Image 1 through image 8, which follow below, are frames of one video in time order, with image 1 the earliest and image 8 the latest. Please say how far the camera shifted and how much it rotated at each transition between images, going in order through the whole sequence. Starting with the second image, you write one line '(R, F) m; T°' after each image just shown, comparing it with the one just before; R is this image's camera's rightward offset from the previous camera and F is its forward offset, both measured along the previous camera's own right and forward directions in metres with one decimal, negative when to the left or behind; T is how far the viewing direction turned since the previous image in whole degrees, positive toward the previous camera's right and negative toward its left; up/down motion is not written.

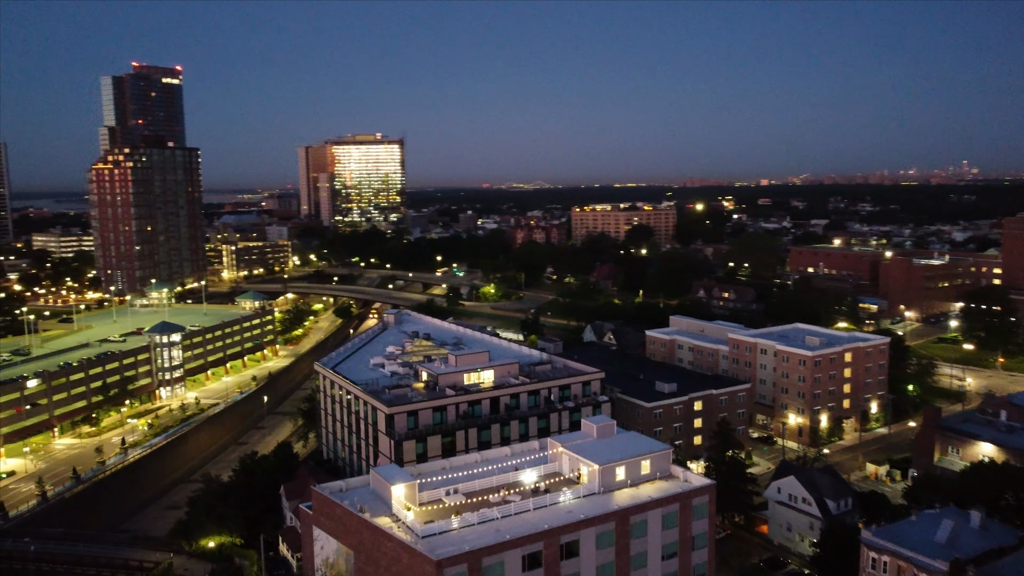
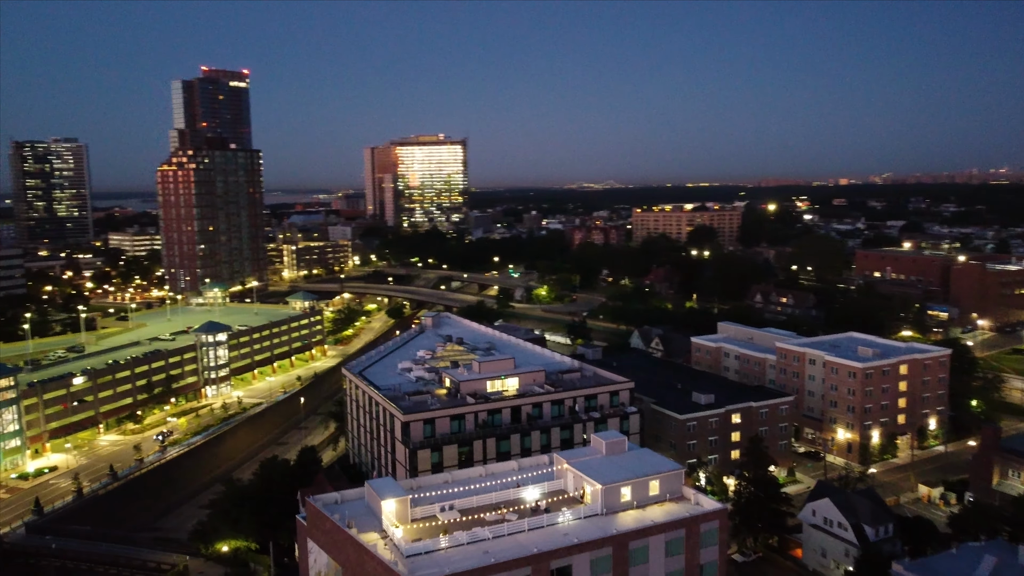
(+1.2, +0.7) m; -5°
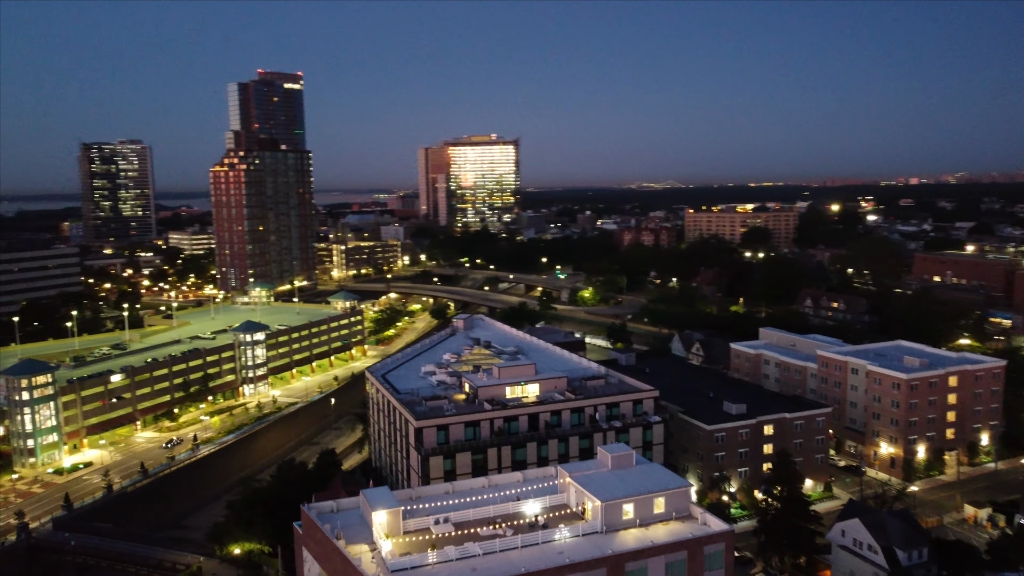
(+1.0, +0.6) m; -4°
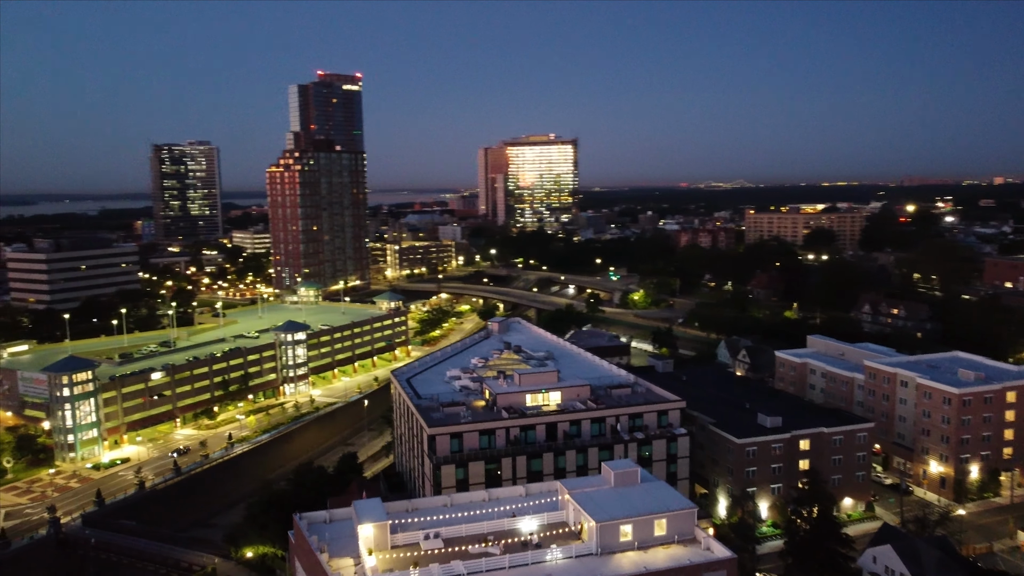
(+1.1, +0.6) m; -5°
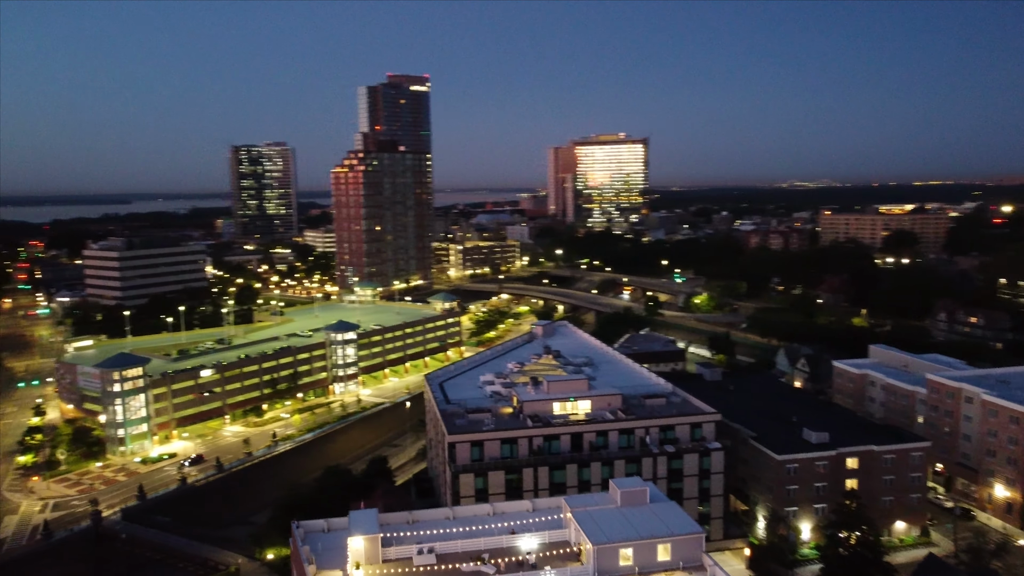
(+1.2, +0.6) m; -5°
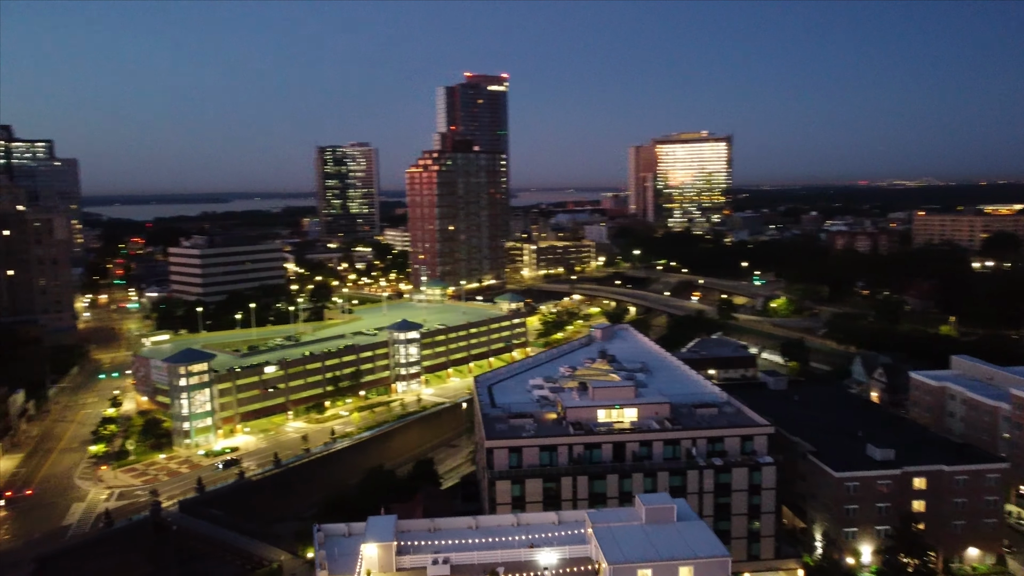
(+1.0, +0.5) m; -6°
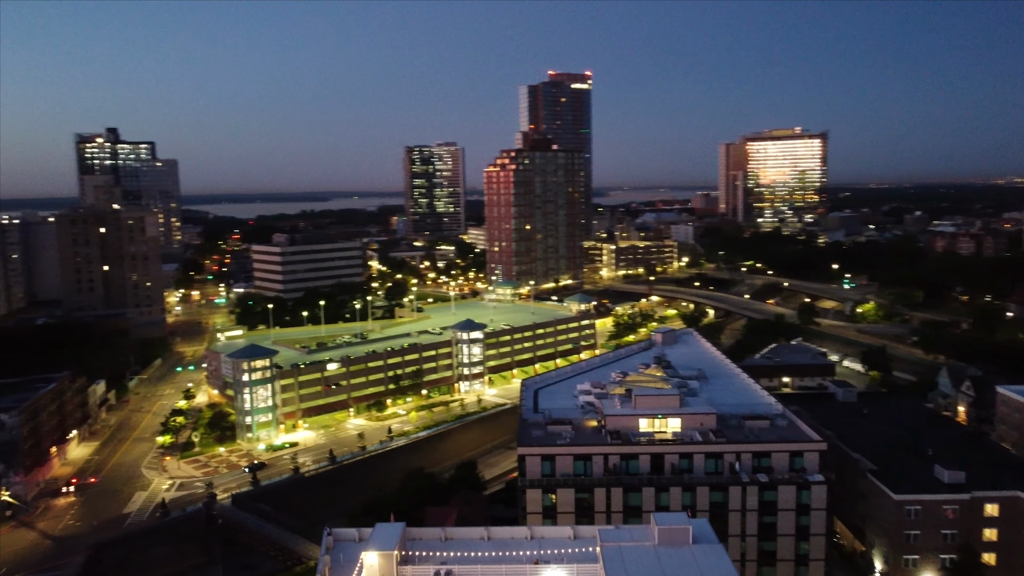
(+1.2, +0.6) m; -6°
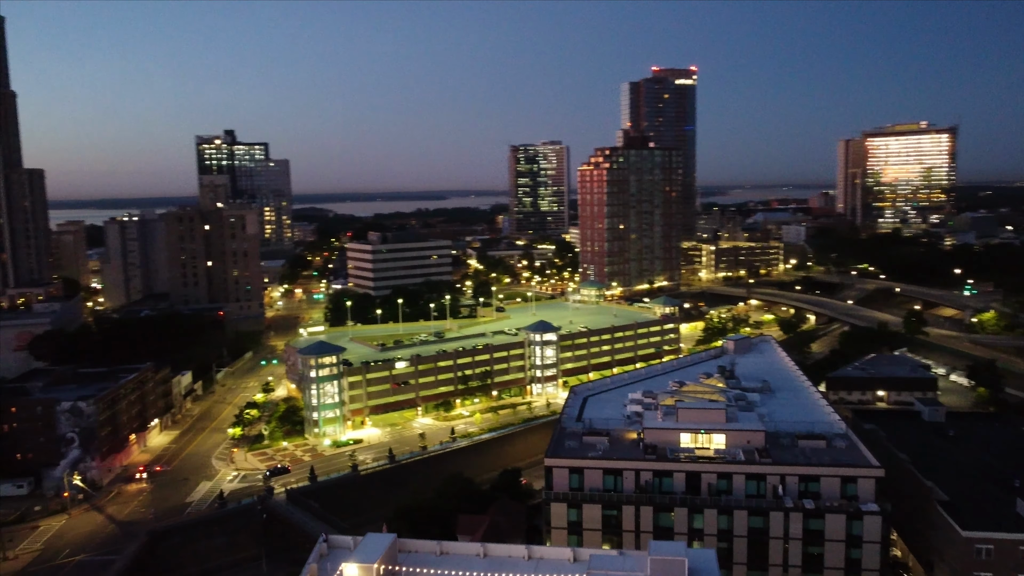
(+1.8, +0.8) m; -8°
